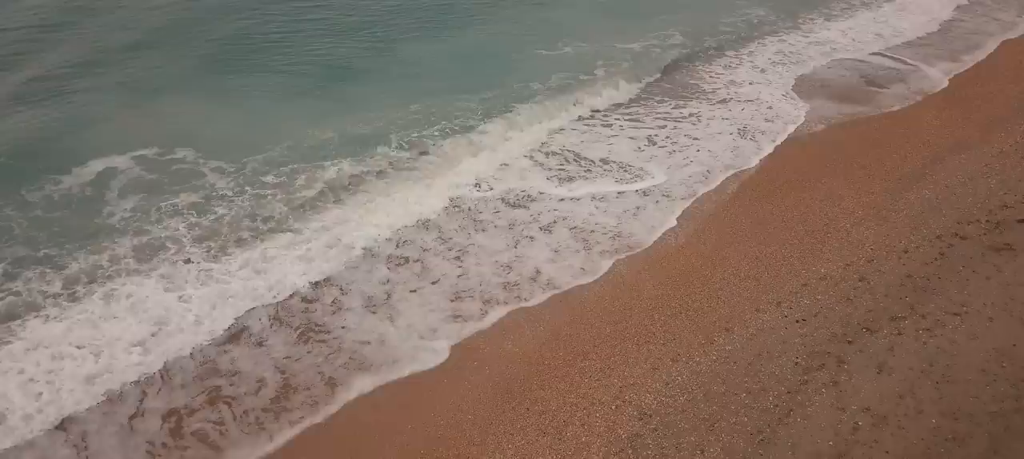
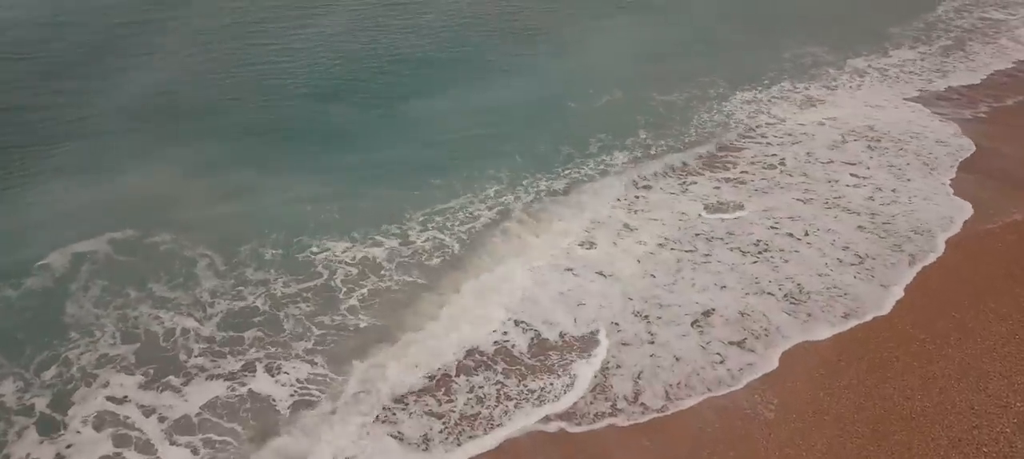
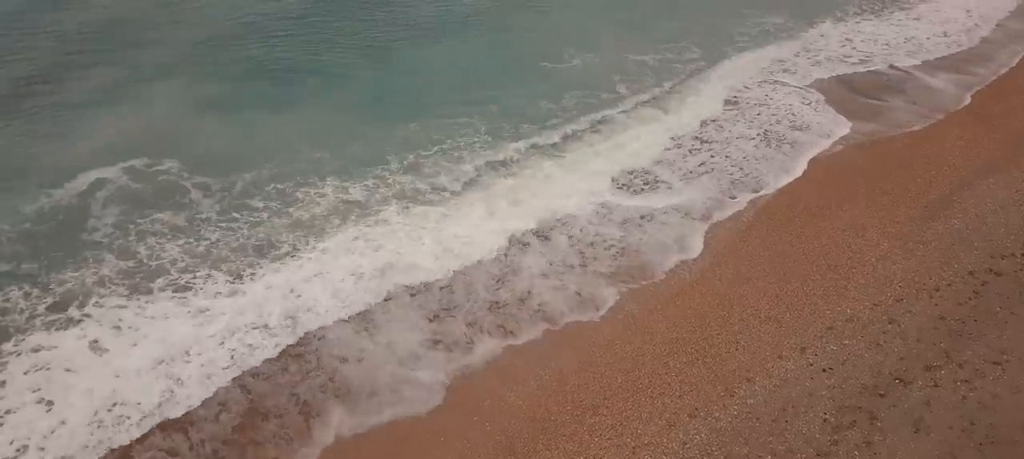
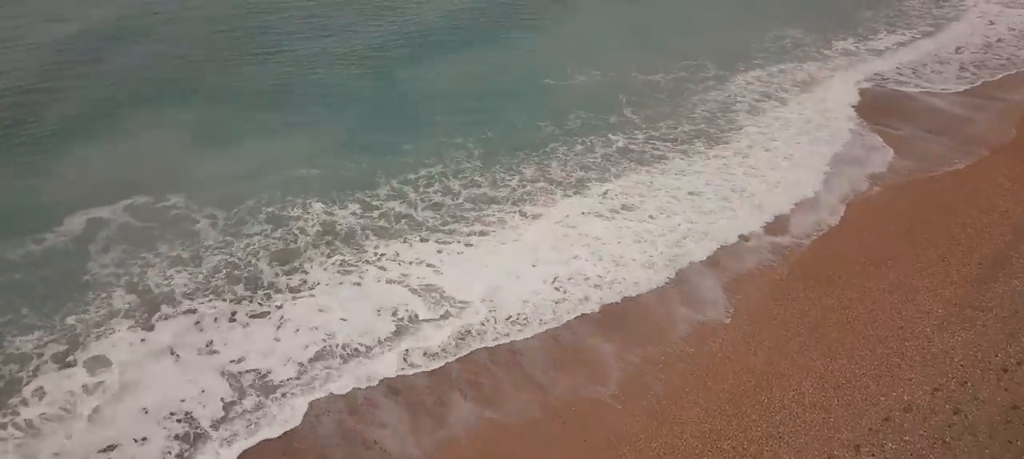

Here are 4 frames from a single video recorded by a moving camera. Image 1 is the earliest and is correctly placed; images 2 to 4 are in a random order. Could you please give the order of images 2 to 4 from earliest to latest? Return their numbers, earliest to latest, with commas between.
3, 4, 2
